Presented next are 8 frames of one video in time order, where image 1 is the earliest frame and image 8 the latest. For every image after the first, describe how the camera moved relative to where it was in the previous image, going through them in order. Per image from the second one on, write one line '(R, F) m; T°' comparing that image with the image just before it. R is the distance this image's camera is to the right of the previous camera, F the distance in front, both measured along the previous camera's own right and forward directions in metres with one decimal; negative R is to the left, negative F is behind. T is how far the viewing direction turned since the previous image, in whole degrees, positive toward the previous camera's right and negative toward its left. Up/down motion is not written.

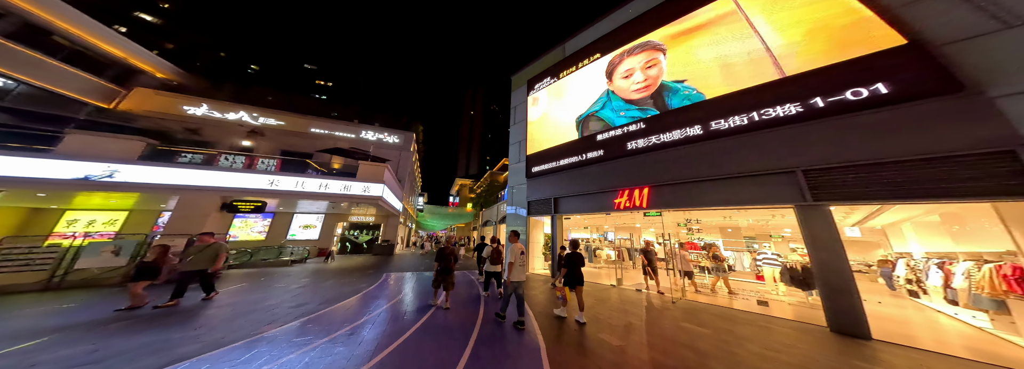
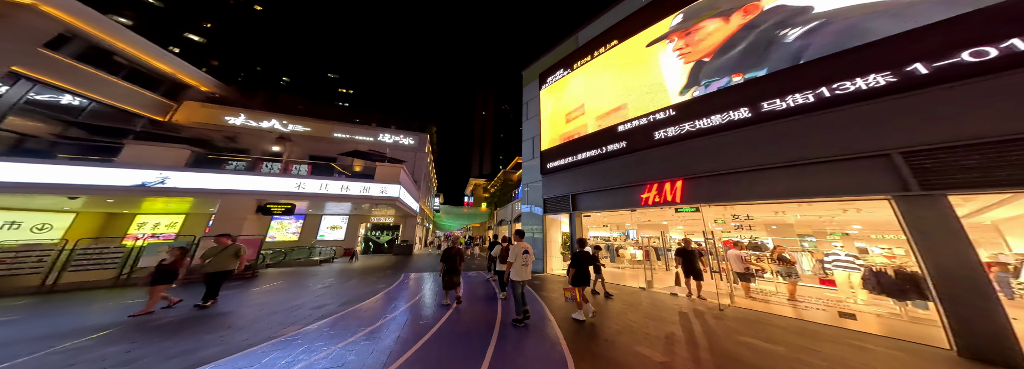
(-0.1, +0.2) m; -4°
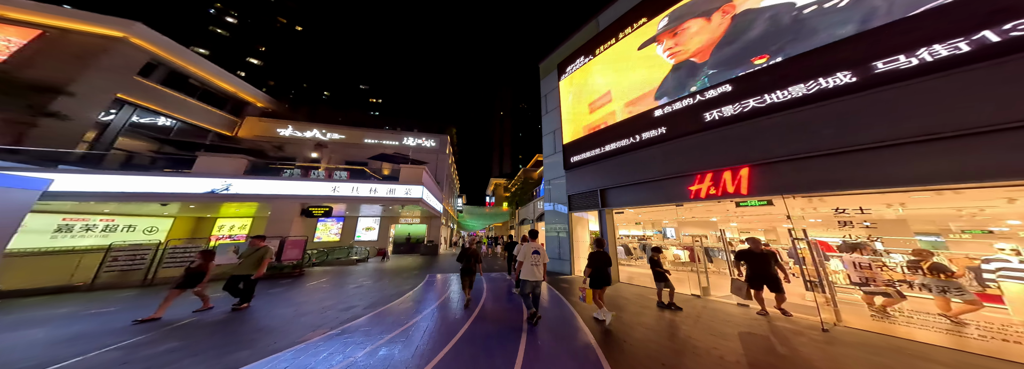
(-0.1, +0.3) m; -5°
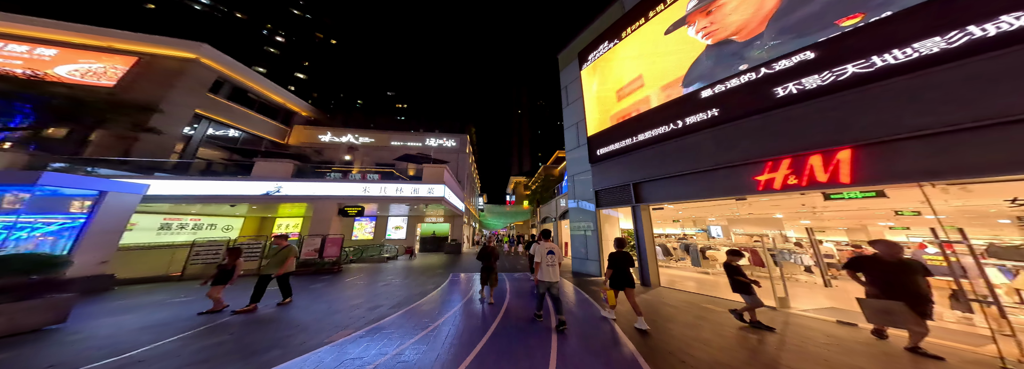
(-0.1, +0.3) m; -5°
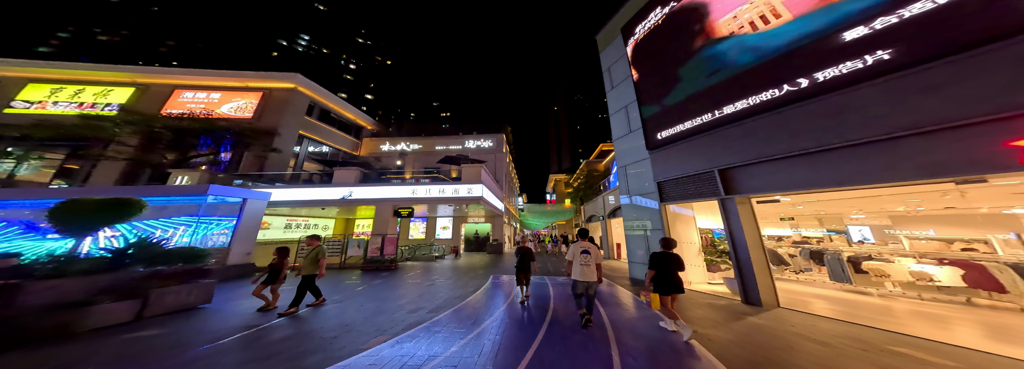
(0.0, +0.6) m; -11°
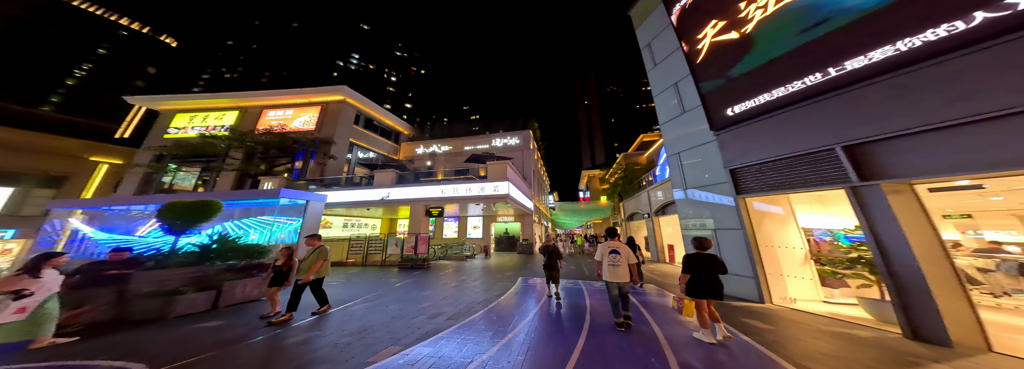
(-0.1, +0.6) m; -7°
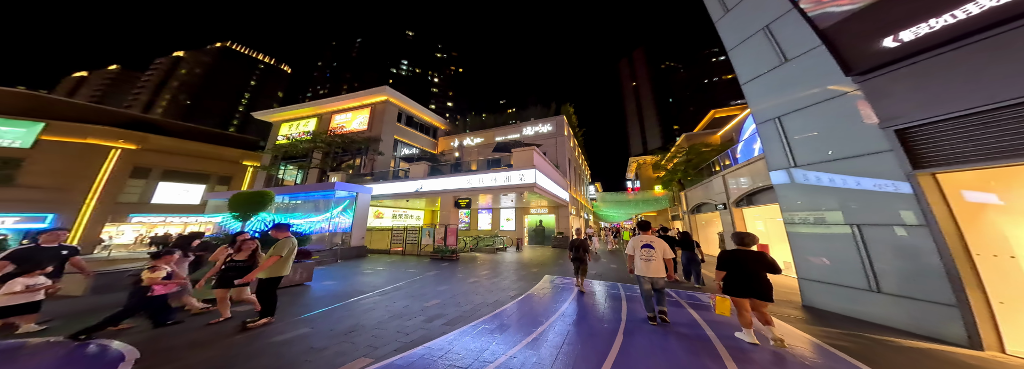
(+0.2, +0.8) m; -11°
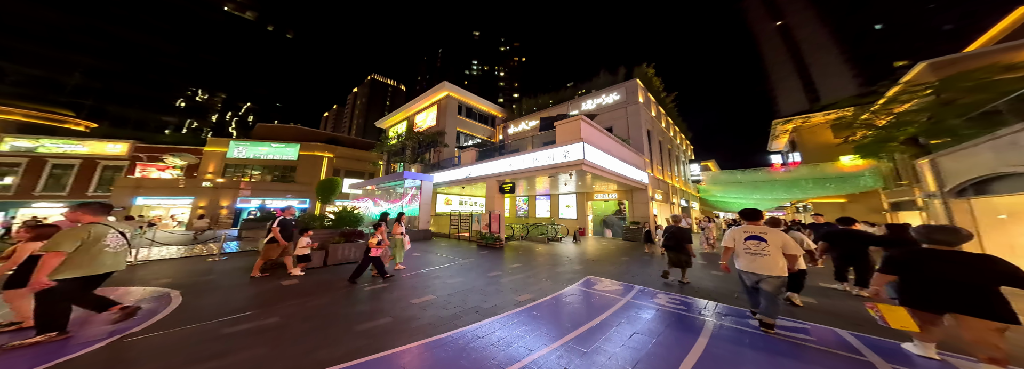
(+1.0, +1.5) m; -23°
